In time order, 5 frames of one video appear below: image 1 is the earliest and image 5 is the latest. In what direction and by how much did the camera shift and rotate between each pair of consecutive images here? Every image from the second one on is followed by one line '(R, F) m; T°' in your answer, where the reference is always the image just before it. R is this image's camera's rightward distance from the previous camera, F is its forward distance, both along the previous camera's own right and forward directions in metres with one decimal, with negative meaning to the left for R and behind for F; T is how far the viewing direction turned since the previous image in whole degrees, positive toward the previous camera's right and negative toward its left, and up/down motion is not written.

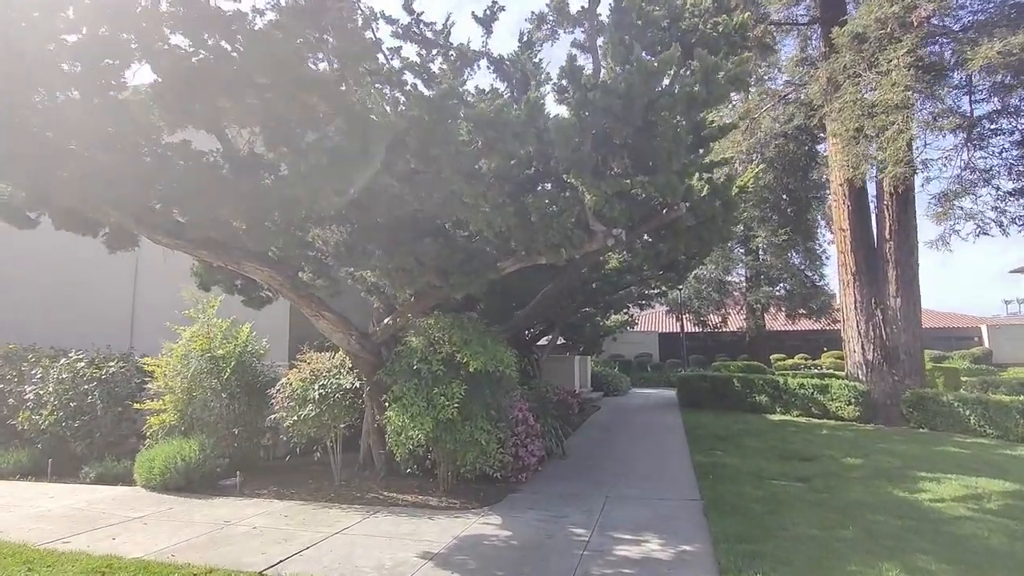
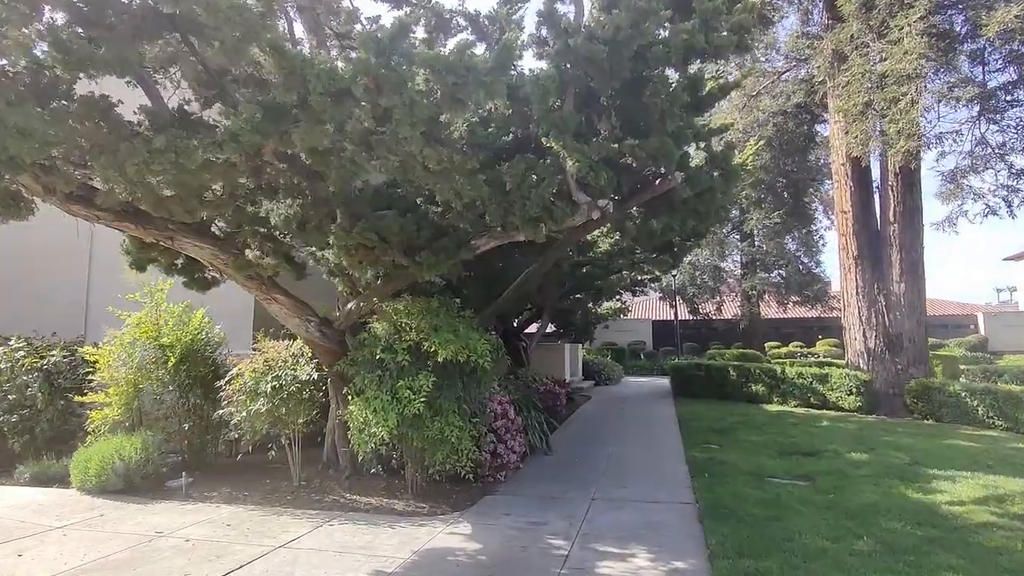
(+0.2, +0.7) m; +1°
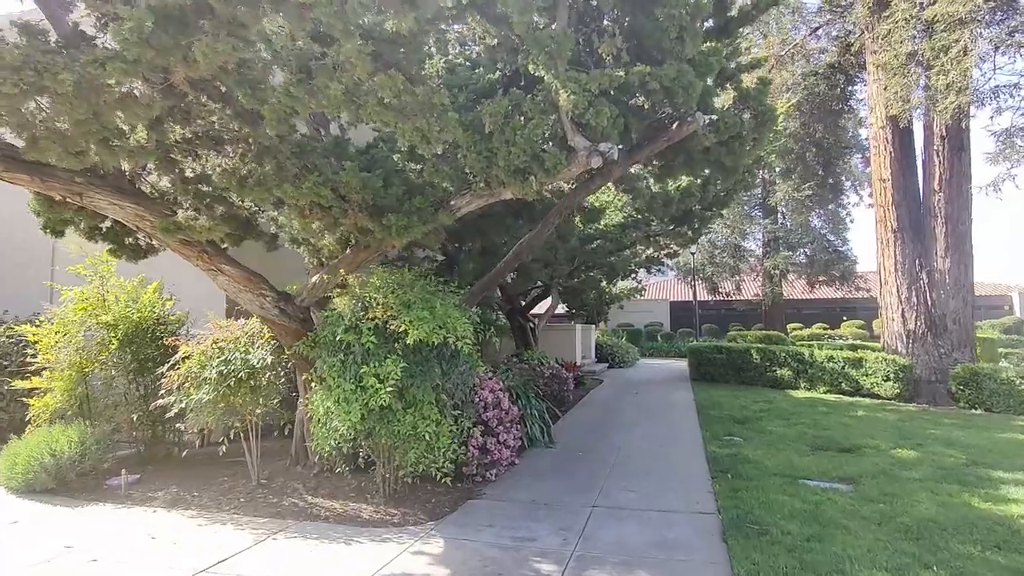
(+0.3, +1.0) m; -2°
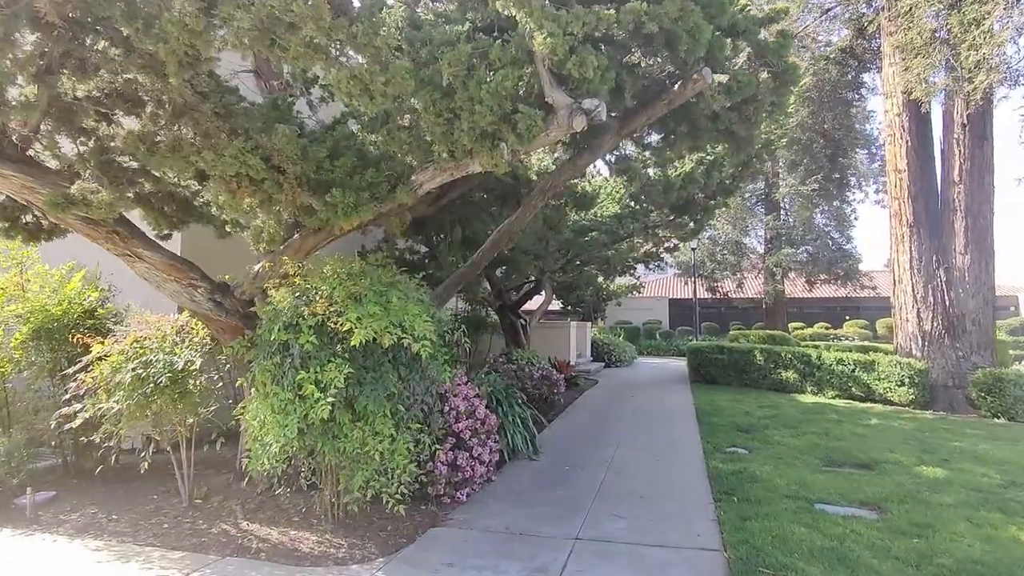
(+0.2, +0.8) m; 0°
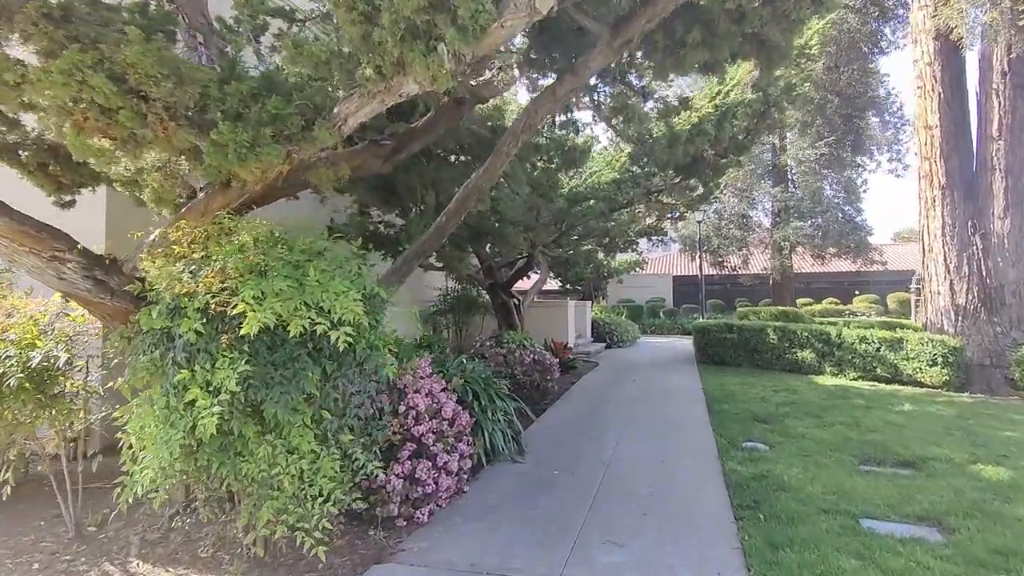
(+0.3, +1.1) m; 0°
